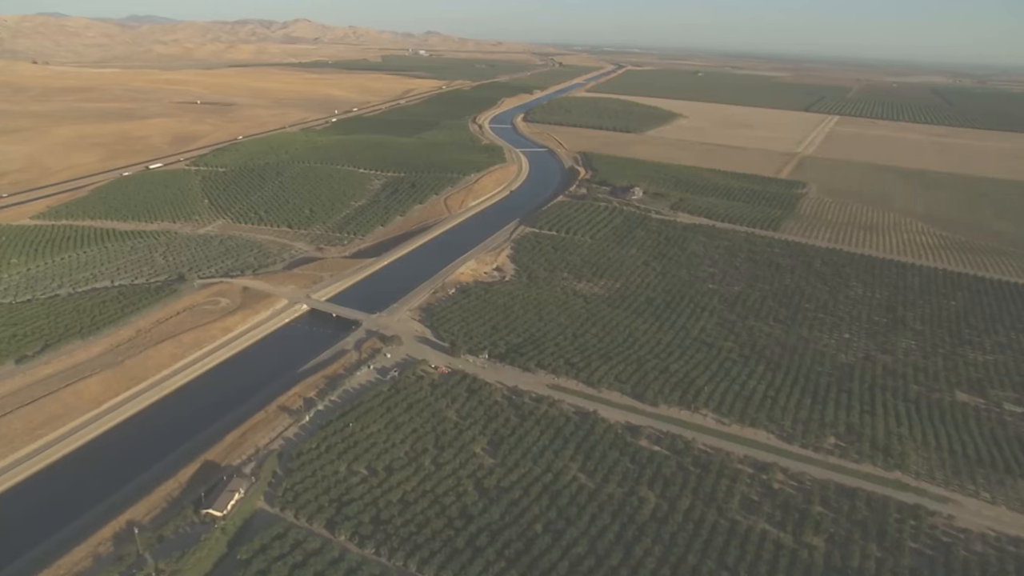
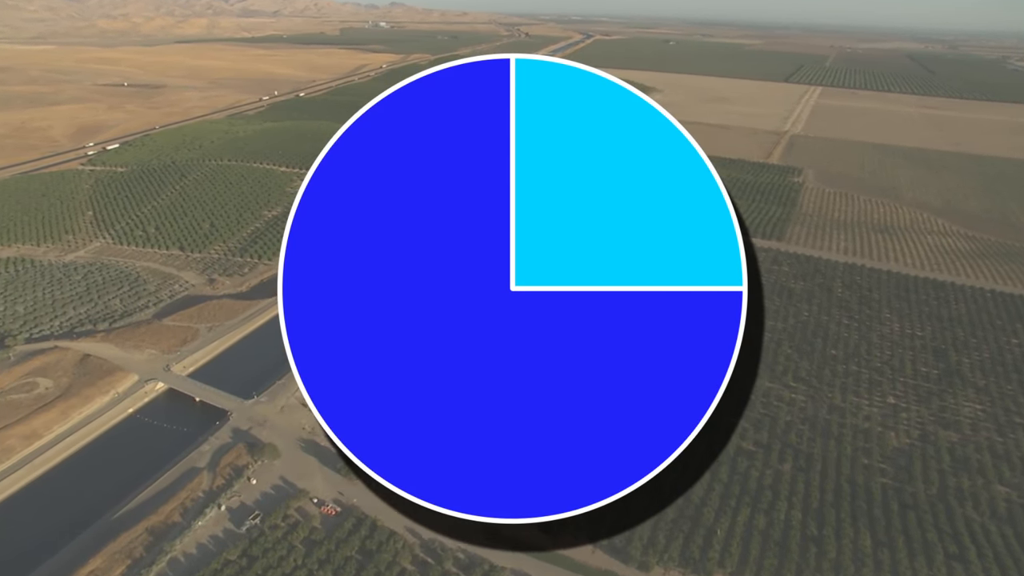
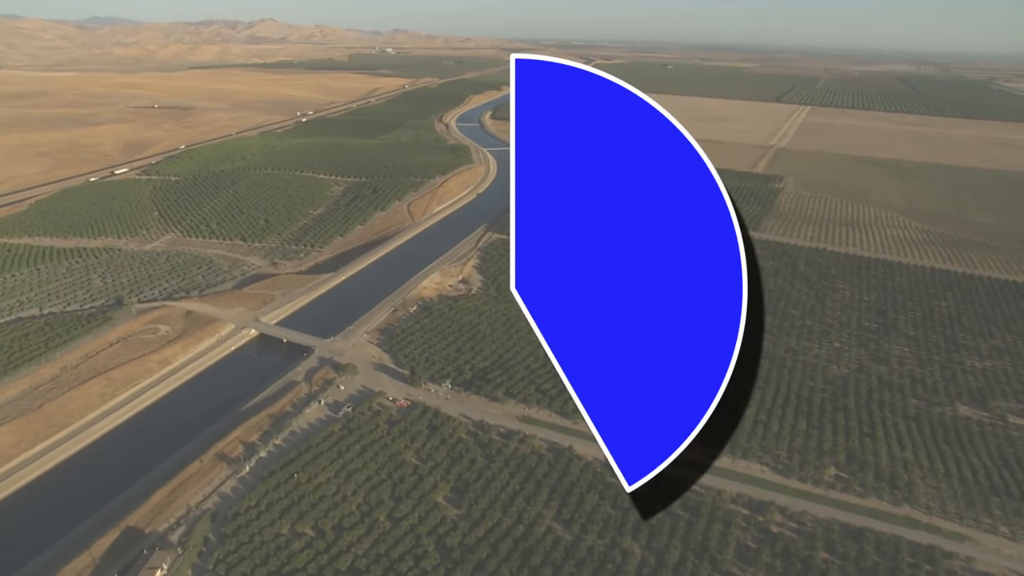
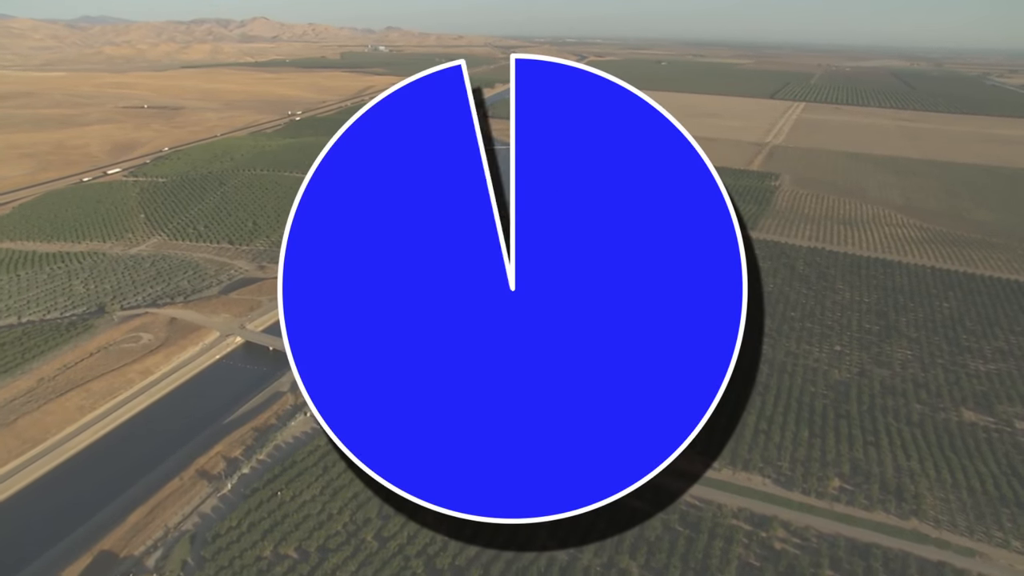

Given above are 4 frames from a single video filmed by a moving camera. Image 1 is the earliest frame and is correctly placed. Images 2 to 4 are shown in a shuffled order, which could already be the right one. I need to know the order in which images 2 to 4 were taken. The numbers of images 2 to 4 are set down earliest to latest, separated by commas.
3, 4, 2
